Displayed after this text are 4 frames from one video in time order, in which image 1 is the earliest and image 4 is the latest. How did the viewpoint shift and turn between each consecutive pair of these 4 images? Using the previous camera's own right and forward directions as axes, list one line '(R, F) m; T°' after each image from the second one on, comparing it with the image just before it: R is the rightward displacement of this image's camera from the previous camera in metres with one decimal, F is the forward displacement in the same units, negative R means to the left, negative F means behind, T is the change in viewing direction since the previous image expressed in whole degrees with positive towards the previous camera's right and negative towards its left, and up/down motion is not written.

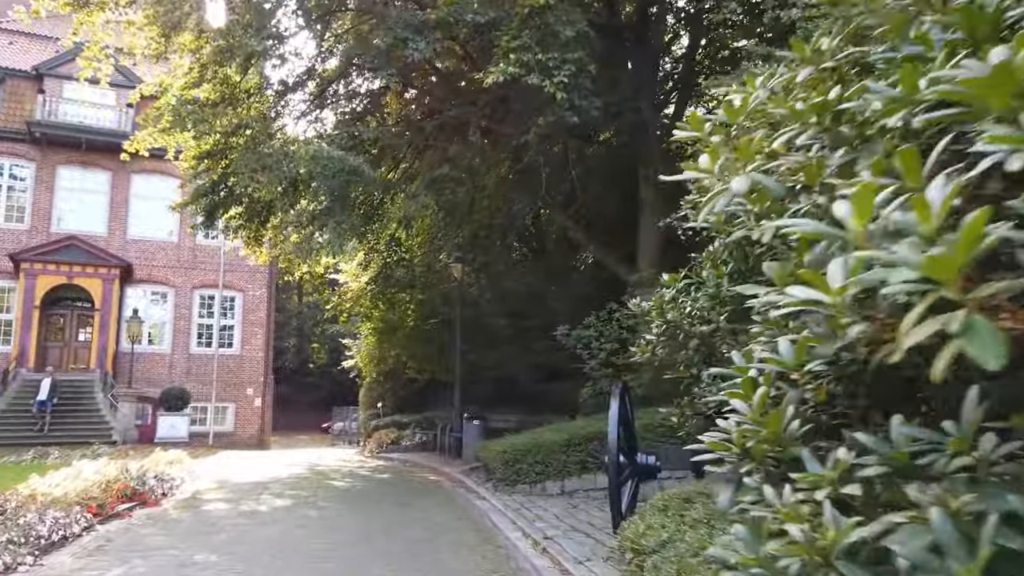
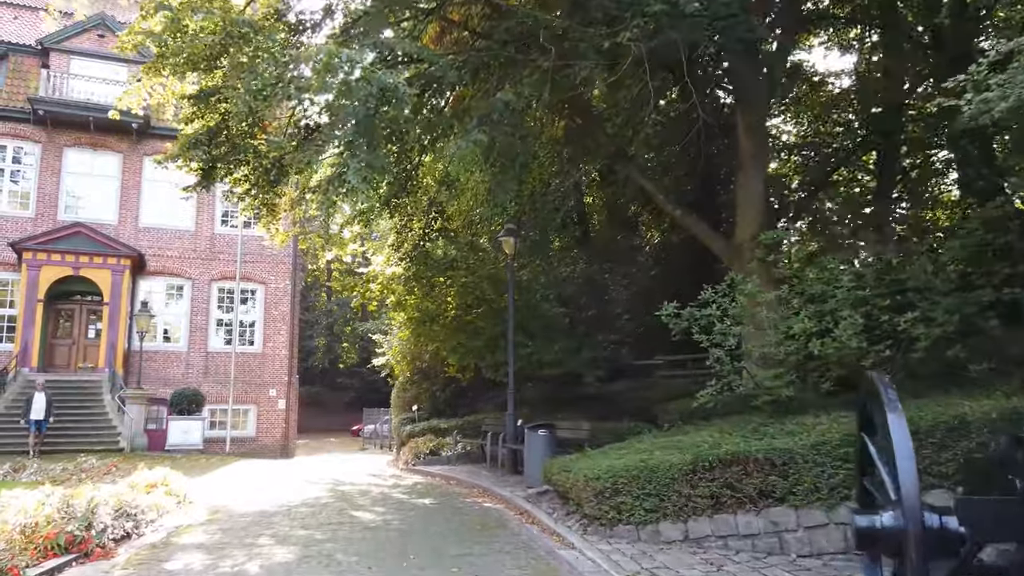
(-0.6, +3.0) m; -2°
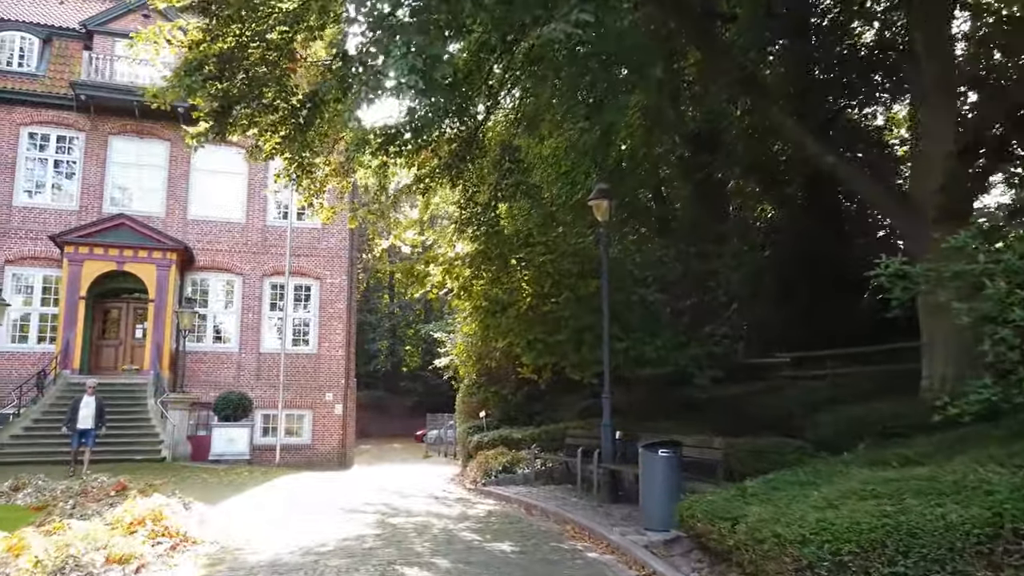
(-0.5, +2.8) m; -5°
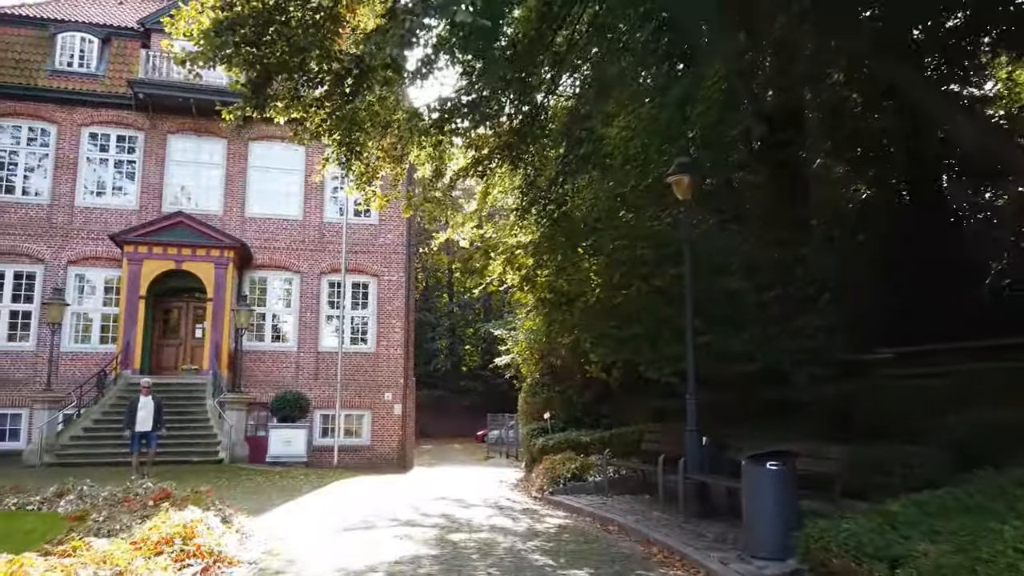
(-0.1, +1.1) m; -4°
